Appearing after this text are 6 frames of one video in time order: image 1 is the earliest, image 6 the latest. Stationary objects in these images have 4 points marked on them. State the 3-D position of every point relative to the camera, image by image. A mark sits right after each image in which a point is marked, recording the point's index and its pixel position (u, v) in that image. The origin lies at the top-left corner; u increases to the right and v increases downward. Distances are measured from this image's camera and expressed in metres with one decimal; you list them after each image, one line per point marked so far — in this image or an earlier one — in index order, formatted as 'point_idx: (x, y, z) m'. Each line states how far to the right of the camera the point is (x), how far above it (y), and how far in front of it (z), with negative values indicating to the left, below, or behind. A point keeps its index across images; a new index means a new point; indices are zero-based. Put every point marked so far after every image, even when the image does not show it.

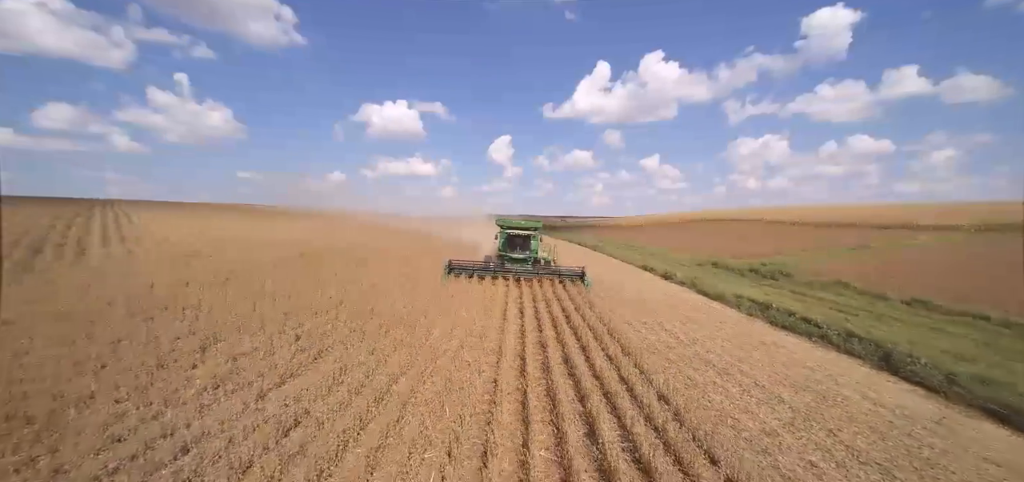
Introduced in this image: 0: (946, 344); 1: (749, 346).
0: (+13.7, -2.8, +12.4) m
1: (+7.9, -2.8, +12.8) m
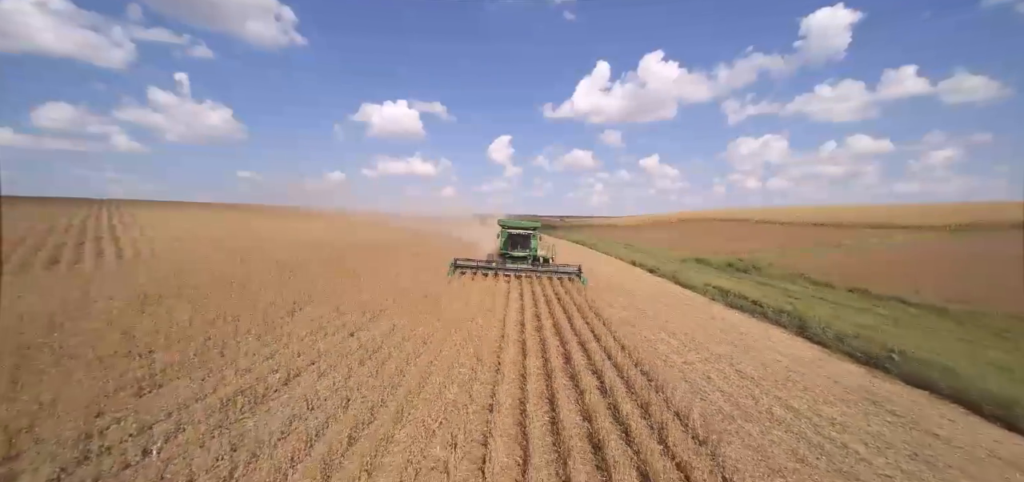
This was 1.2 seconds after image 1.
0: (+11.9, -2.5, +12.3) m
1: (+6.1, -2.5, +12.8) m
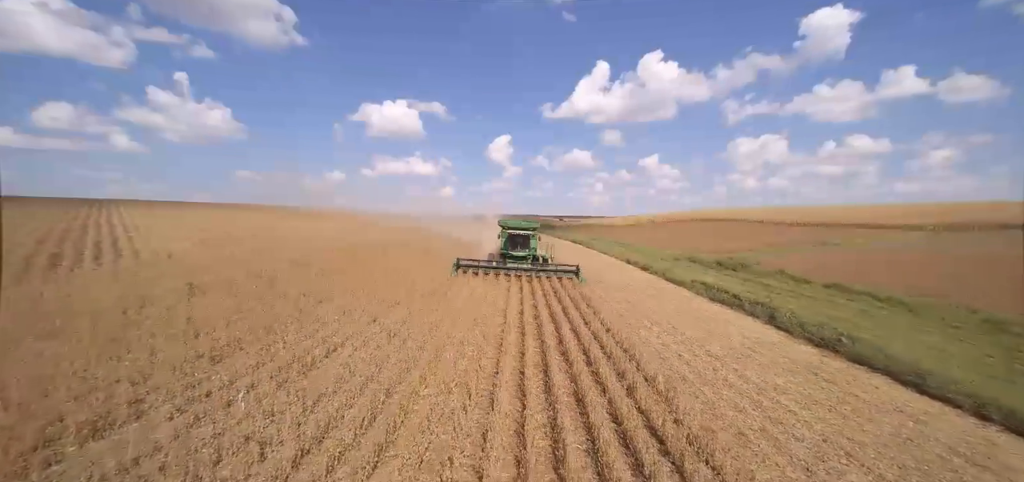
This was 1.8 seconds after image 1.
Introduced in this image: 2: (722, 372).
0: (+11.9, -2.5, +13.6) m
1: (+6.0, -2.5, +14.0) m
2: (+4.1, -2.6, +7.5) m
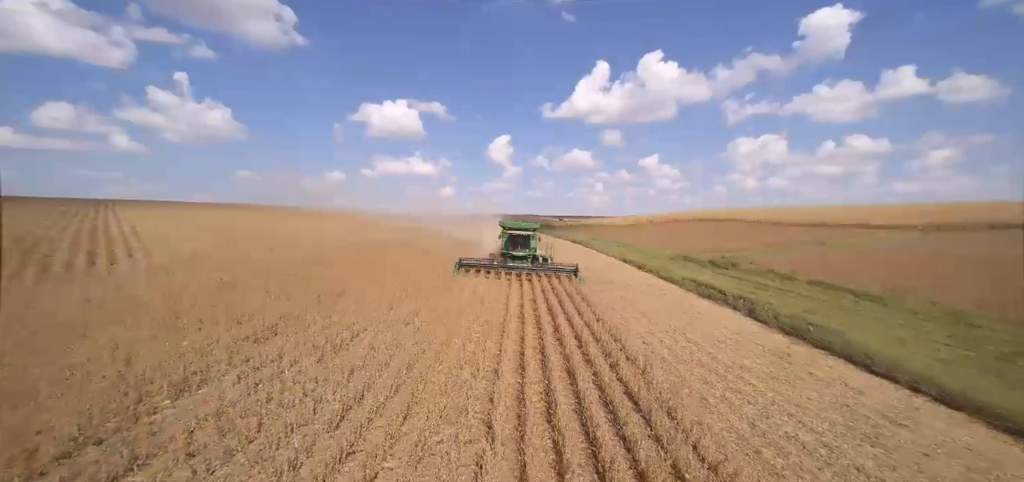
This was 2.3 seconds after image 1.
0: (+11.9, -2.4, +14.5) m
1: (+6.0, -2.4, +14.9) m
2: (+4.0, -2.5, +8.5) m
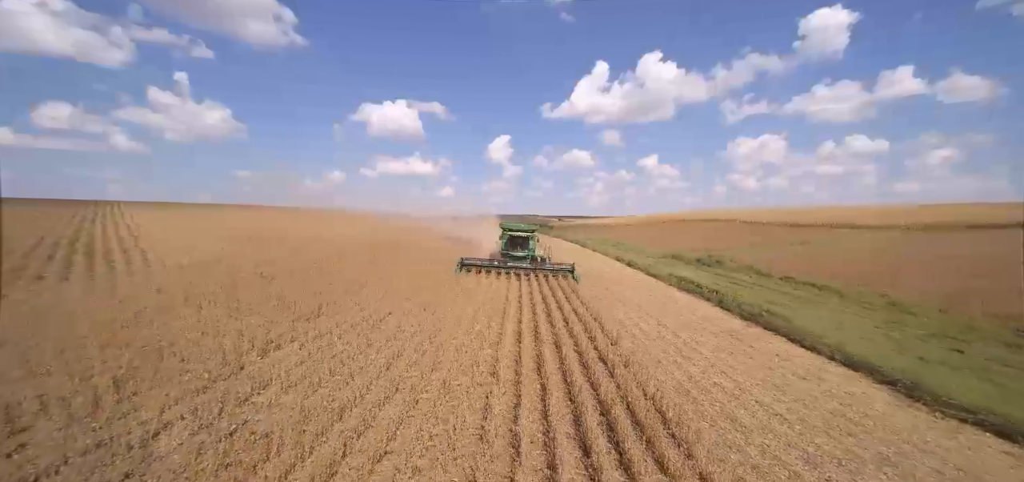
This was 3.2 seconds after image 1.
0: (+11.8, -2.4, +16.5) m
1: (+6.0, -2.4, +16.9) m
2: (+4.0, -2.5, +10.4) m
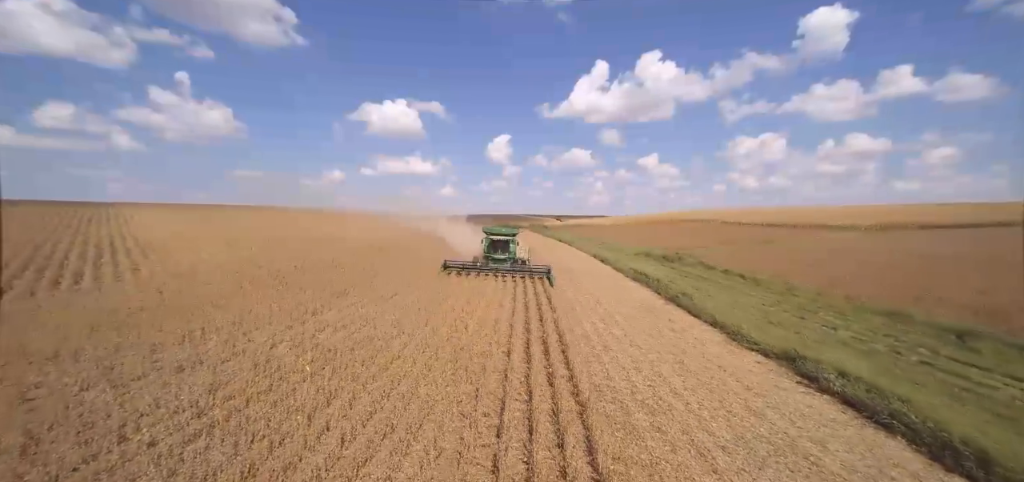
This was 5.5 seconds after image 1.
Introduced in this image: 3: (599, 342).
0: (+10.9, -2.3, +20.3) m
1: (+5.0, -2.3, +20.7) m
2: (+3.0, -2.4, +14.2) m
3: (+2.2, -2.6, +9.8) m
